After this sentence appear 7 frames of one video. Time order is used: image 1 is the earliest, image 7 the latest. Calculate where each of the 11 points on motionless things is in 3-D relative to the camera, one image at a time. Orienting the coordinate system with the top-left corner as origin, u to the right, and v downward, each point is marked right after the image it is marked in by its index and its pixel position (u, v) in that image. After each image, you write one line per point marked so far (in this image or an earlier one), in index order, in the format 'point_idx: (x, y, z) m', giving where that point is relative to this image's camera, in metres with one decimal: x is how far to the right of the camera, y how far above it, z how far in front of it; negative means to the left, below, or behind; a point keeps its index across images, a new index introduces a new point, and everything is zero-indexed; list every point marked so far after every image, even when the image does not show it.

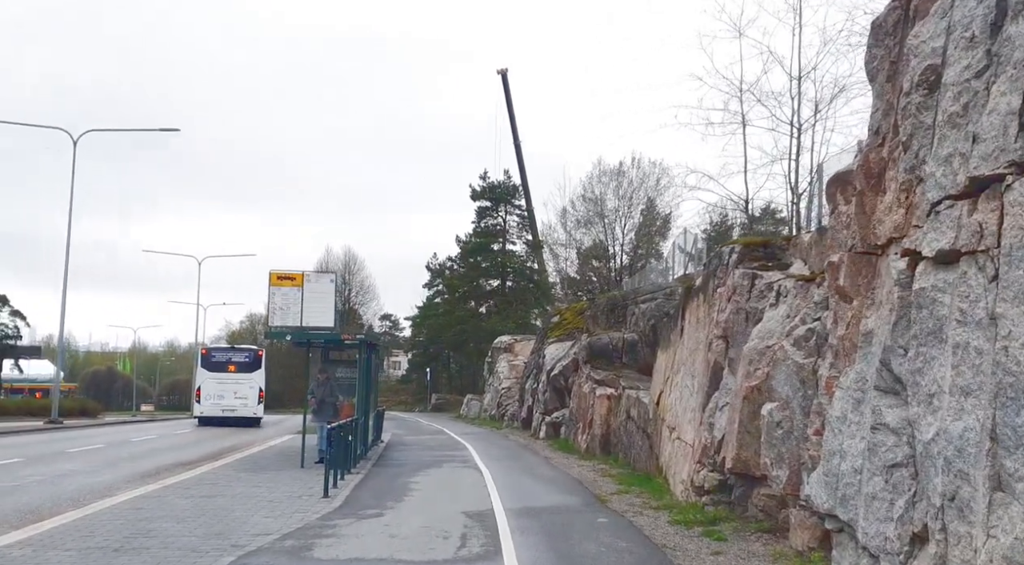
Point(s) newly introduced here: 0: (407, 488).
0: (-1.7, -3.2, +16.8) m
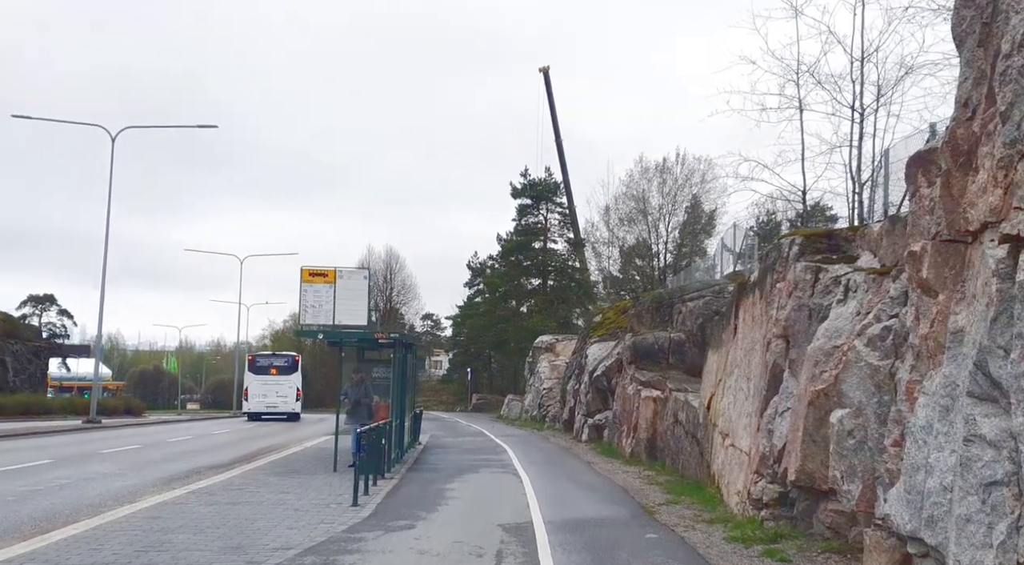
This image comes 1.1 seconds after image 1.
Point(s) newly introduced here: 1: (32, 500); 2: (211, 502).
0: (-1.1, -3.2, +15.9) m
1: (-7.3, -3.3, +16.3) m
2: (-4.3, -3.1, +15.0) m
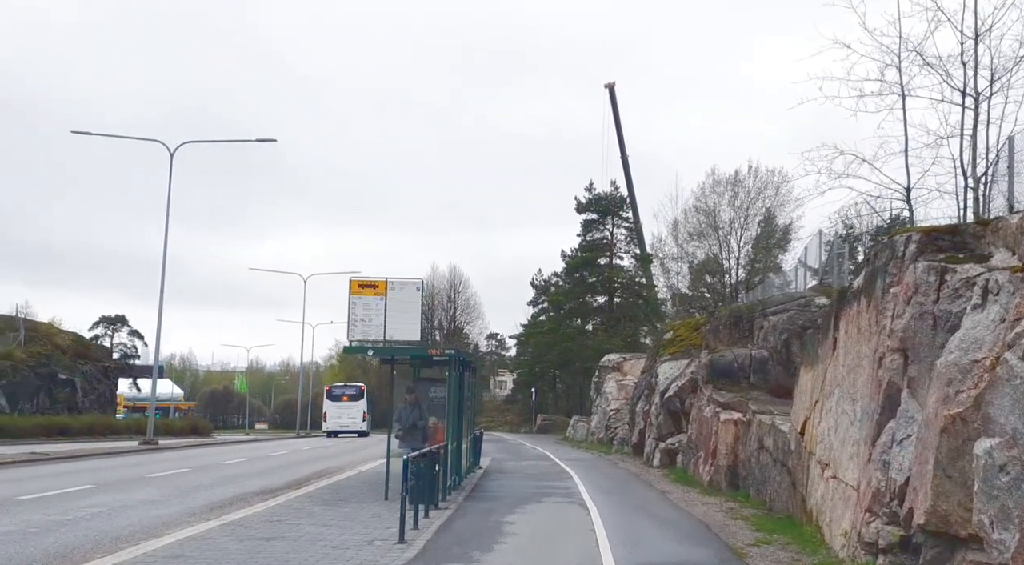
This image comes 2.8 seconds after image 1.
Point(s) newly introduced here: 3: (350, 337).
0: (-0.2, -3.3, +14.1) m
1: (-6.4, -3.5, +15.0) m
2: (-3.4, -3.2, +13.4) m
3: (-3.0, -1.0, +19.4) m
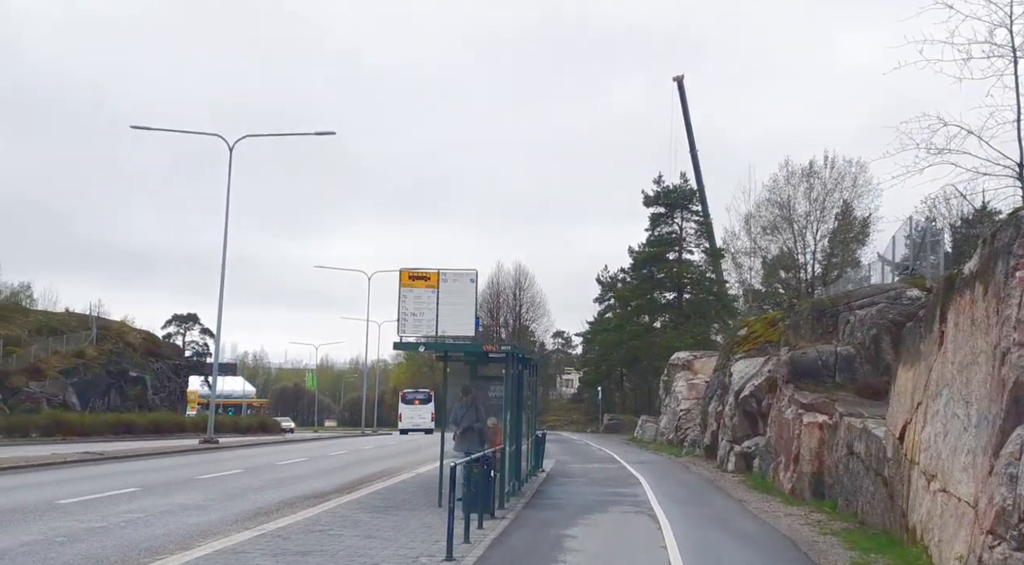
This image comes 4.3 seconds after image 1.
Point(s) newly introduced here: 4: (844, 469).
0: (+0.6, -3.2, +12.7) m
1: (-5.6, -3.3, +13.9) m
2: (-2.7, -3.1, +12.2) m
3: (-1.9, -0.9, +18.2) m
4: (+5.2, -2.9, +16.8) m
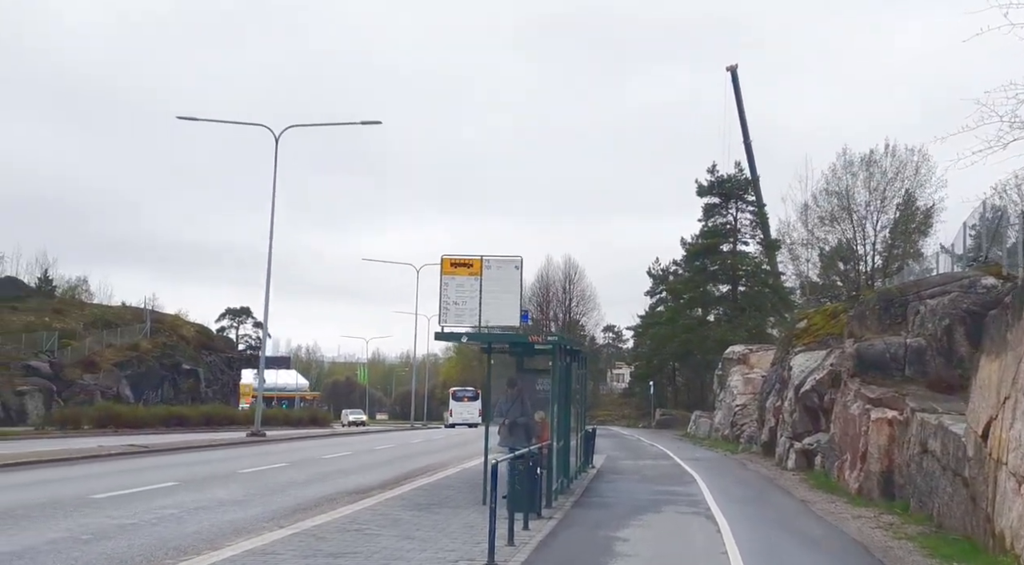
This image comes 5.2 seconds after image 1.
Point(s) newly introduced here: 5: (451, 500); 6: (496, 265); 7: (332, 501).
0: (+1.1, -3.0, +11.8) m
1: (-5.0, -3.2, +13.3) m
2: (-2.2, -2.9, +11.5) m
3: (-1.1, -0.7, +17.4) m
4: (+6.0, -2.7, +15.7) m
5: (-1.0, -3.5, +17.0) m
6: (-0.3, +0.3, +17.4) m
7: (-3.0, -3.7, +17.9) m
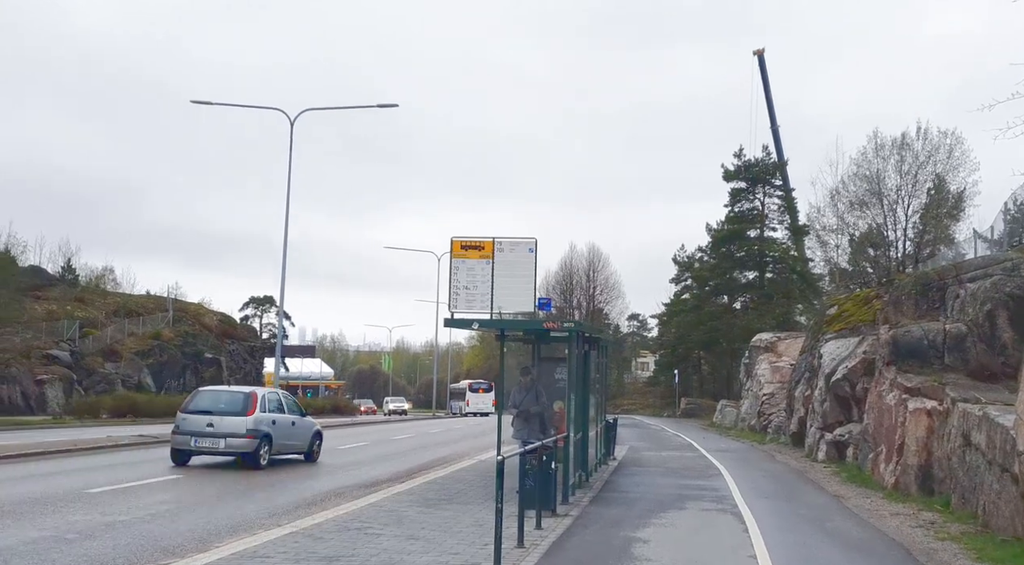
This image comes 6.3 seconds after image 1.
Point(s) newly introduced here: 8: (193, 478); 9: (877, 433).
0: (+1.2, -2.8, +10.9) m
1: (-4.8, -3.0, +12.5) m
2: (-2.1, -2.7, +10.6) m
3: (-0.9, -0.4, +16.5) m
4: (+6.2, -2.5, +14.7) m
5: (-0.8, -3.2, +16.1) m
6: (0.0, +0.6, +16.5) m
7: (-2.8, -3.4, +17.0) m
8: (-5.8, -3.5, +19.4) m
9: (+6.6, -2.7, +19.2) m
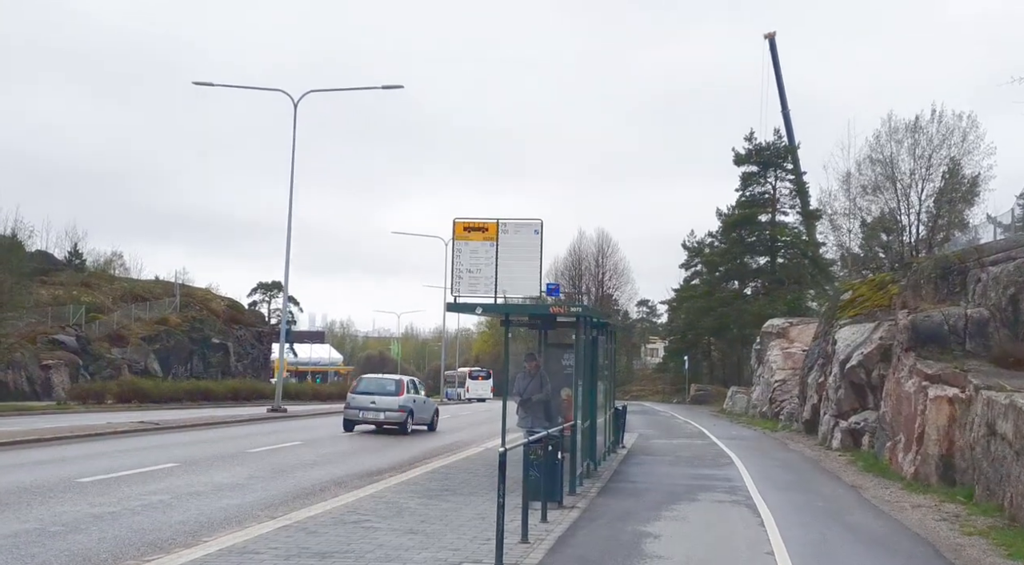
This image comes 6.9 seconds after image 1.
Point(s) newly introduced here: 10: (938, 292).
0: (+1.2, -2.6, +10.3) m
1: (-4.8, -2.7, +12.0) m
2: (-2.1, -2.5, +10.1) m
3: (-0.8, -0.1, +15.9) m
4: (+6.2, -2.2, +14.0) m
5: (-0.7, -2.9, +15.5) m
6: (+0.1, +0.8, +15.9) m
7: (-2.7, -3.1, +16.5) m
8: (-5.7, -3.2, +18.9) m
9: (+6.7, -2.4, +18.5) m
10: (+7.8, -0.2, +19.6) m
